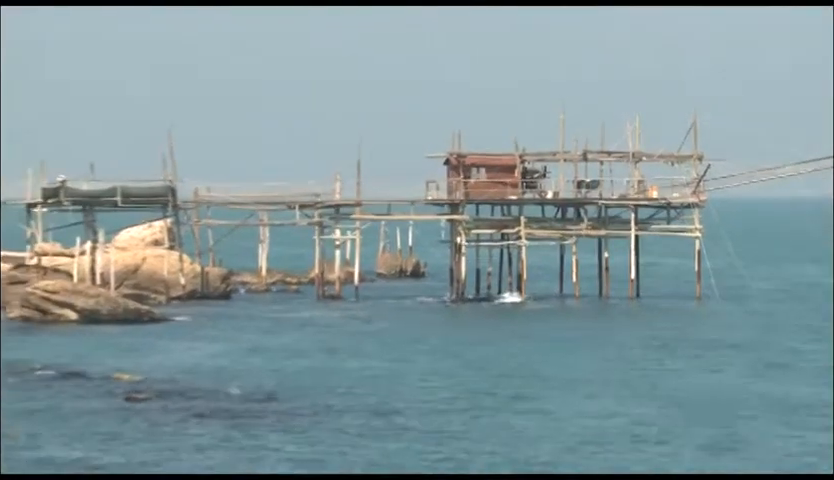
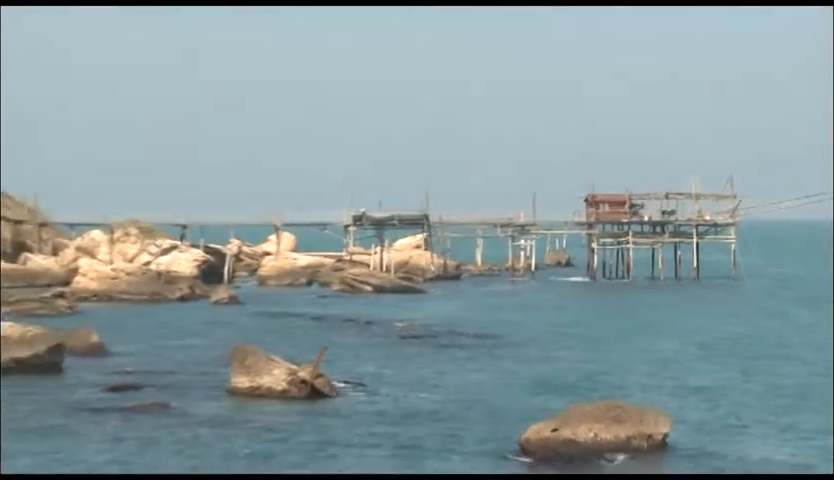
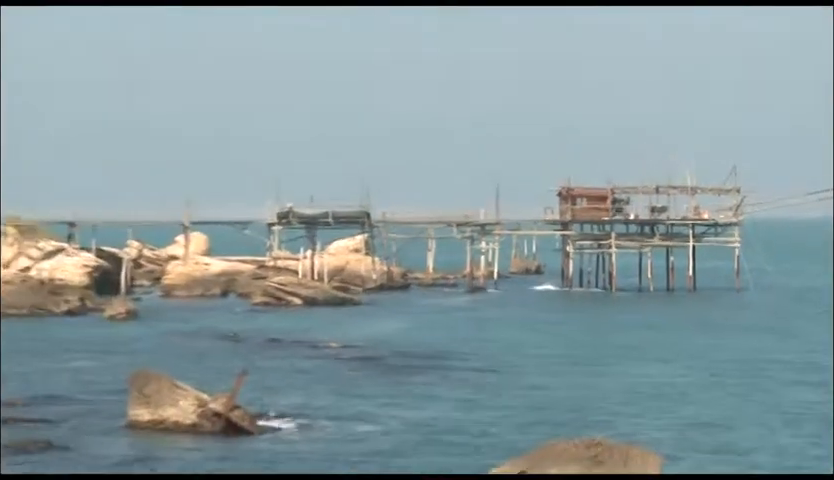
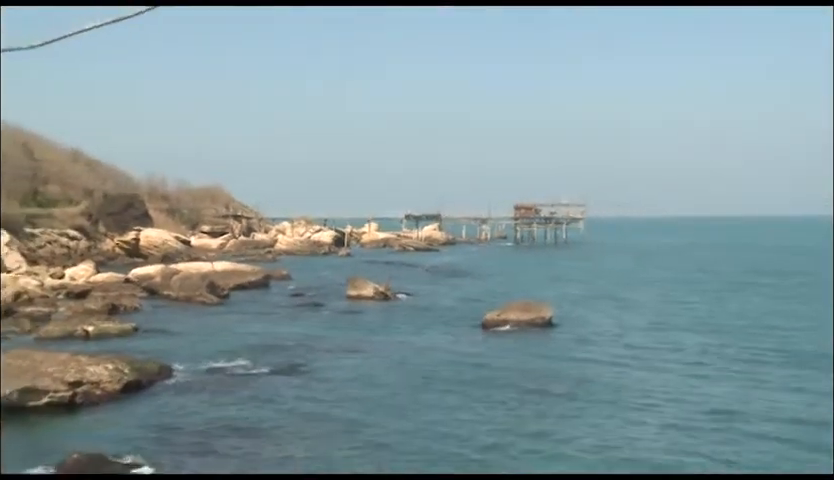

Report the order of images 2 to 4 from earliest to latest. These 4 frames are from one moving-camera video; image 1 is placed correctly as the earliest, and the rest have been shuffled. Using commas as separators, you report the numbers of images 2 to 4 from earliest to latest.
3, 2, 4
